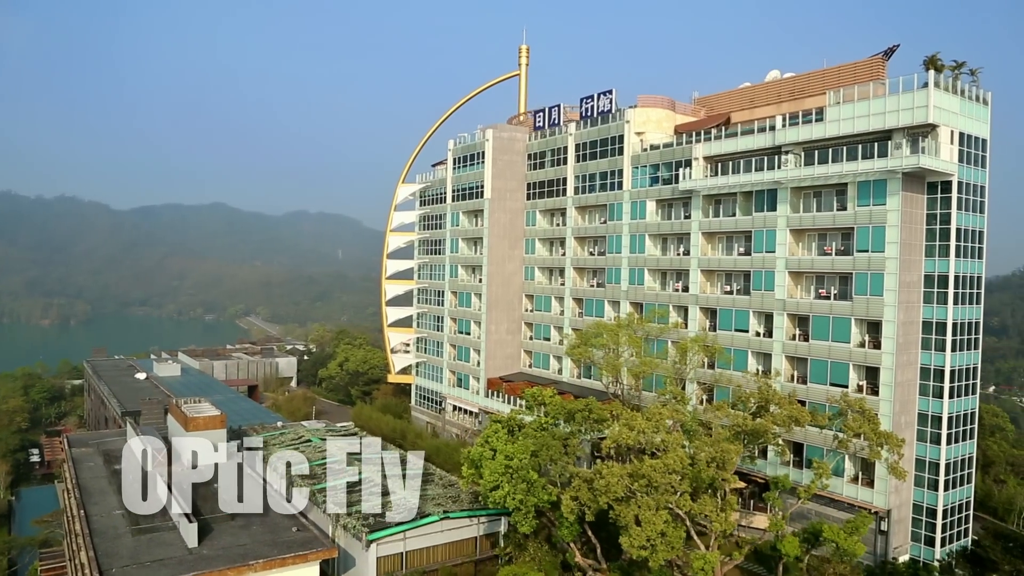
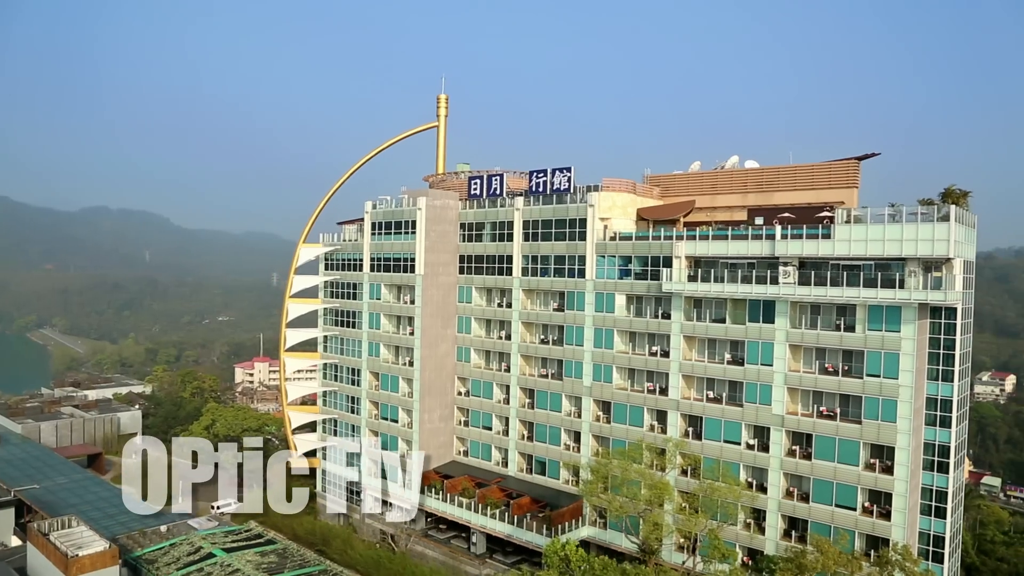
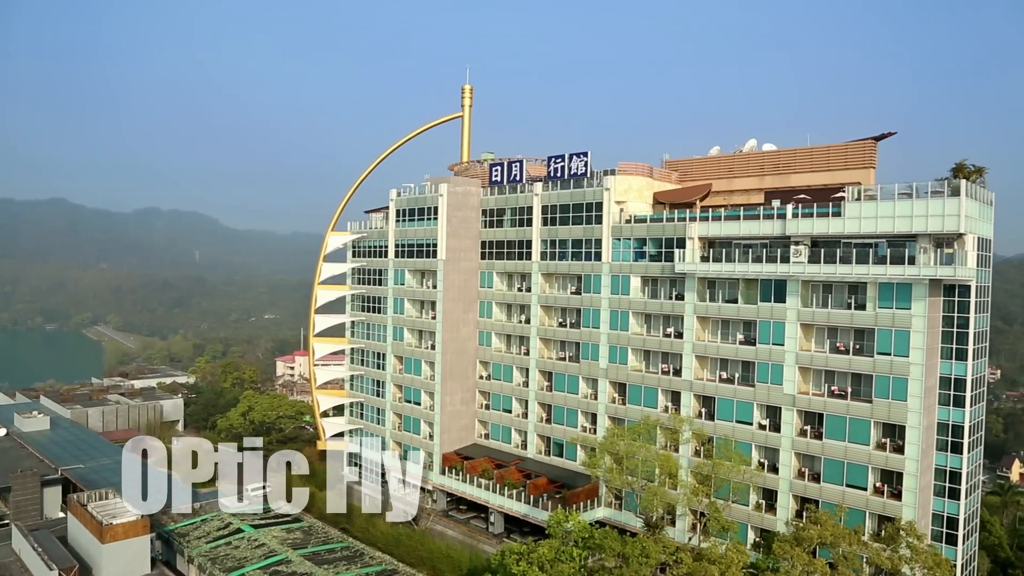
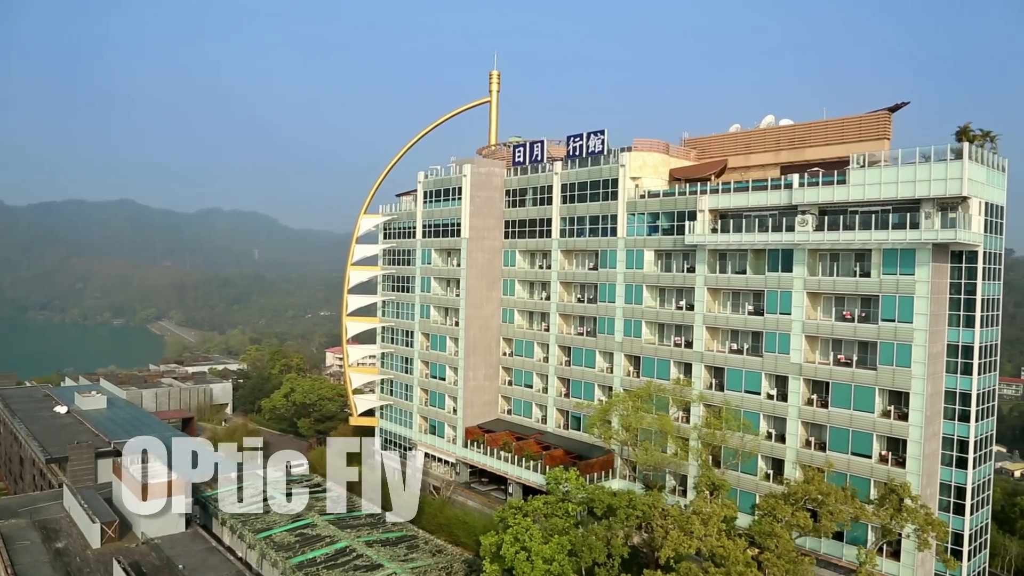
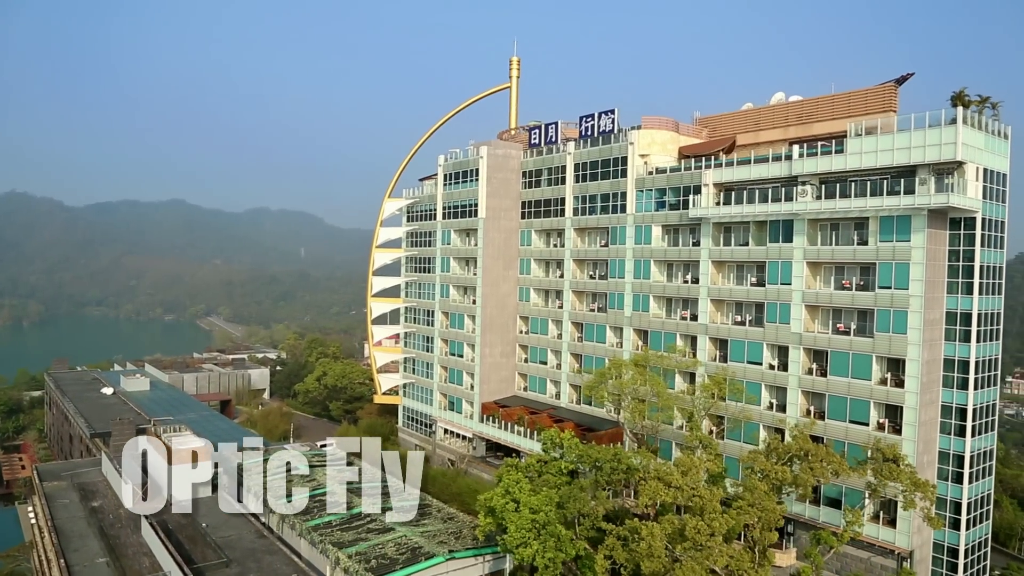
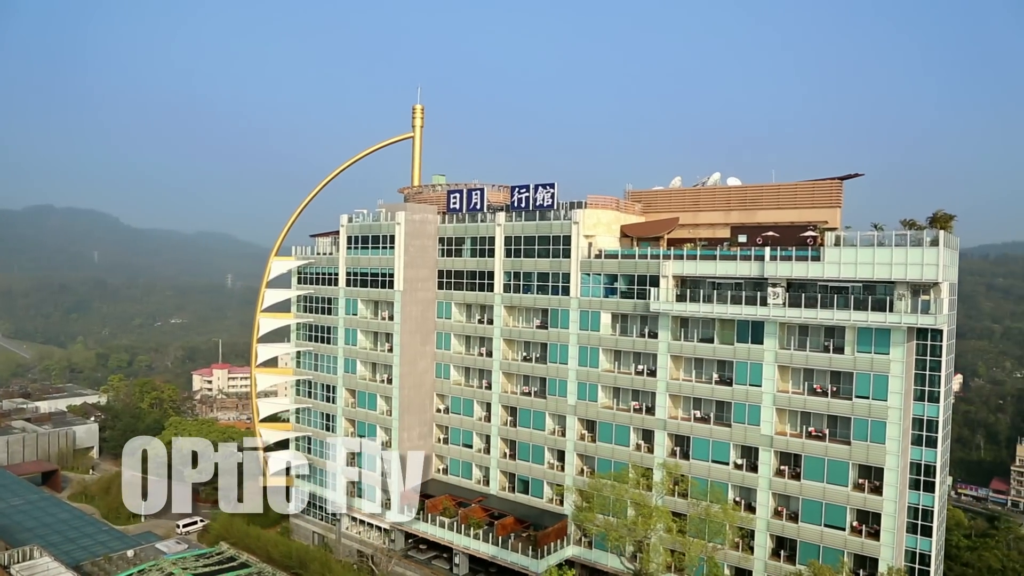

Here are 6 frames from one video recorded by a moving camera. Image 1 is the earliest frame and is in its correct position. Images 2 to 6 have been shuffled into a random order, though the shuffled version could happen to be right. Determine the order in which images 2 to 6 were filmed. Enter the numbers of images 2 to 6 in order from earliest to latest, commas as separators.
5, 4, 3, 2, 6
